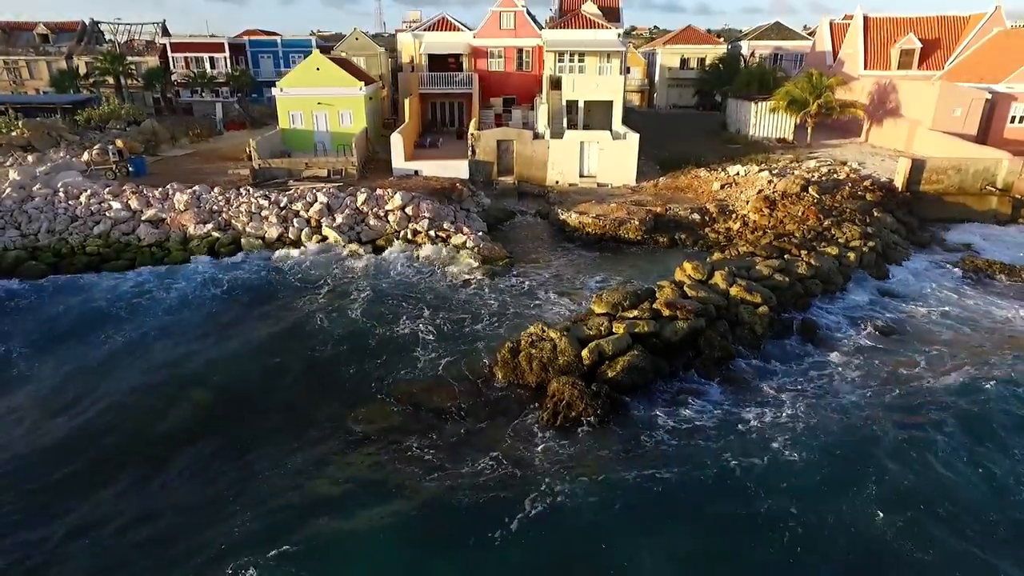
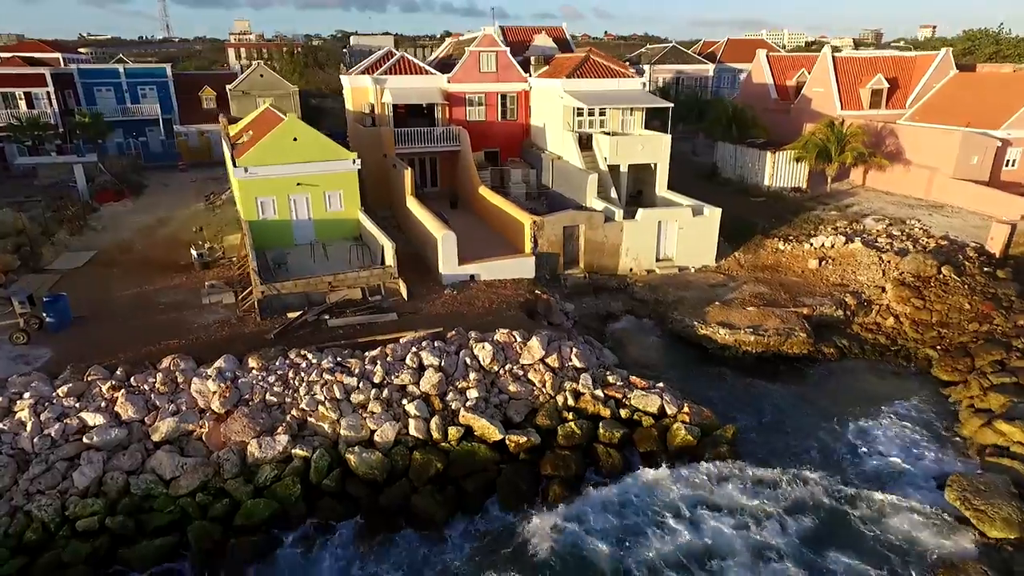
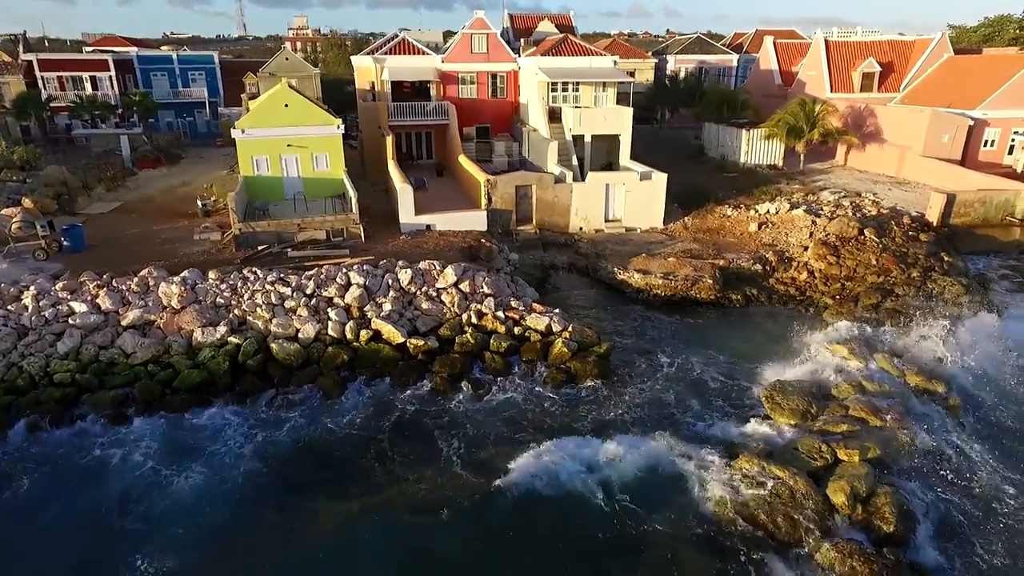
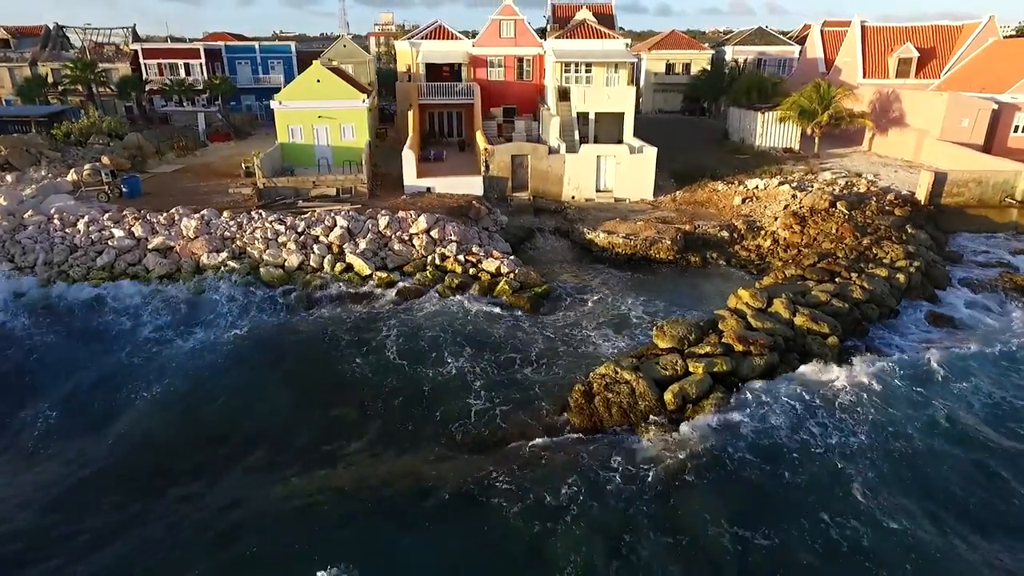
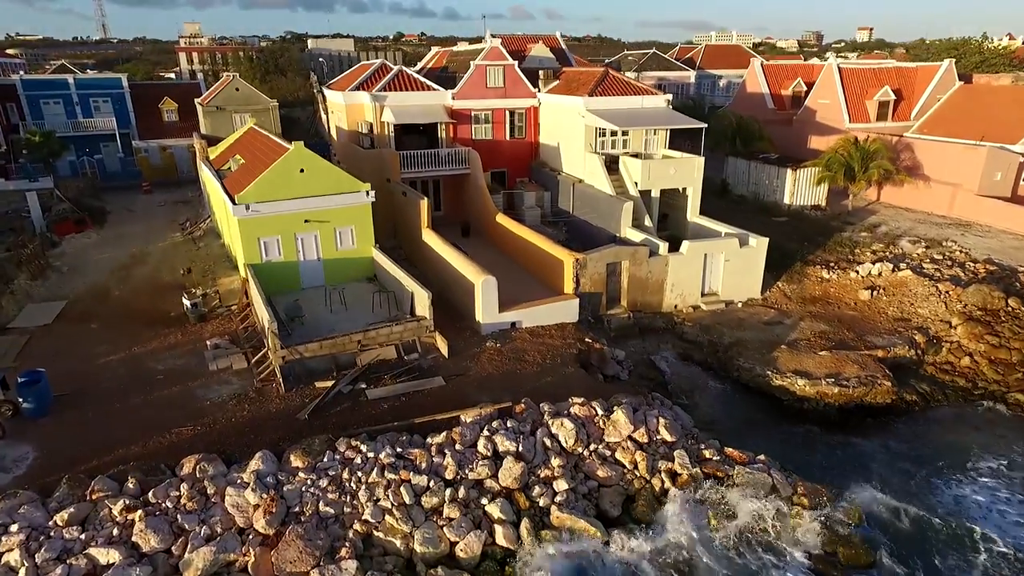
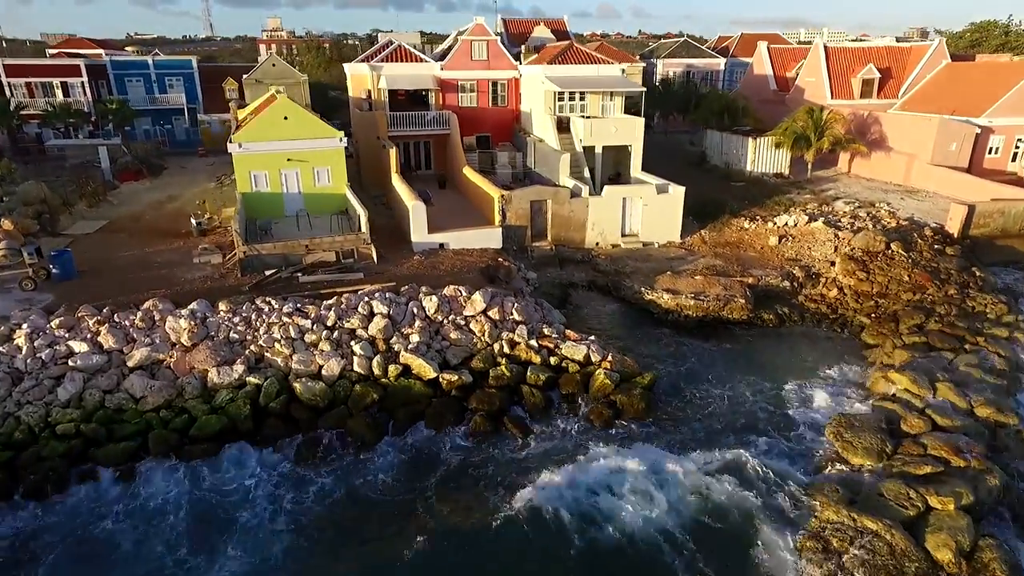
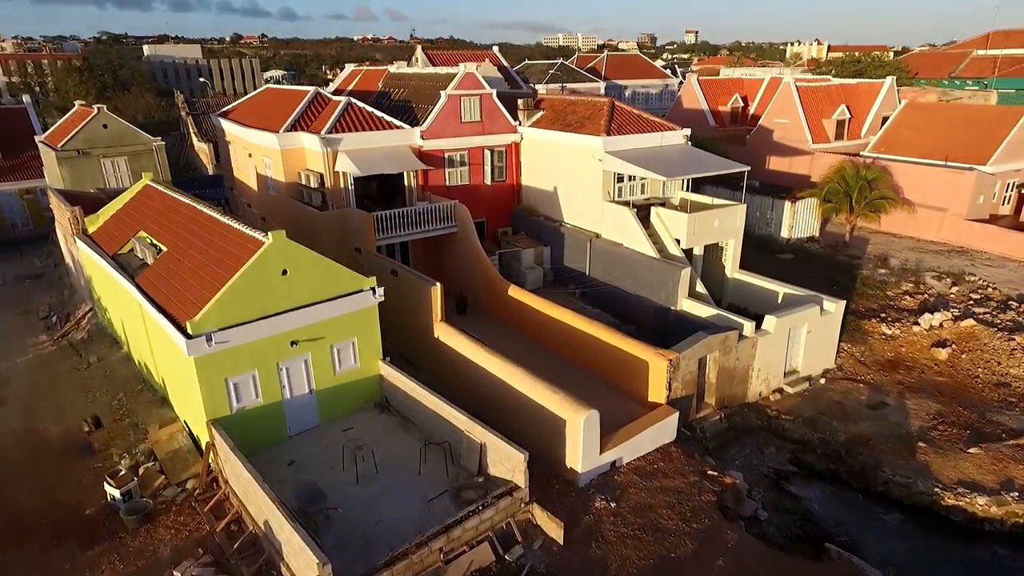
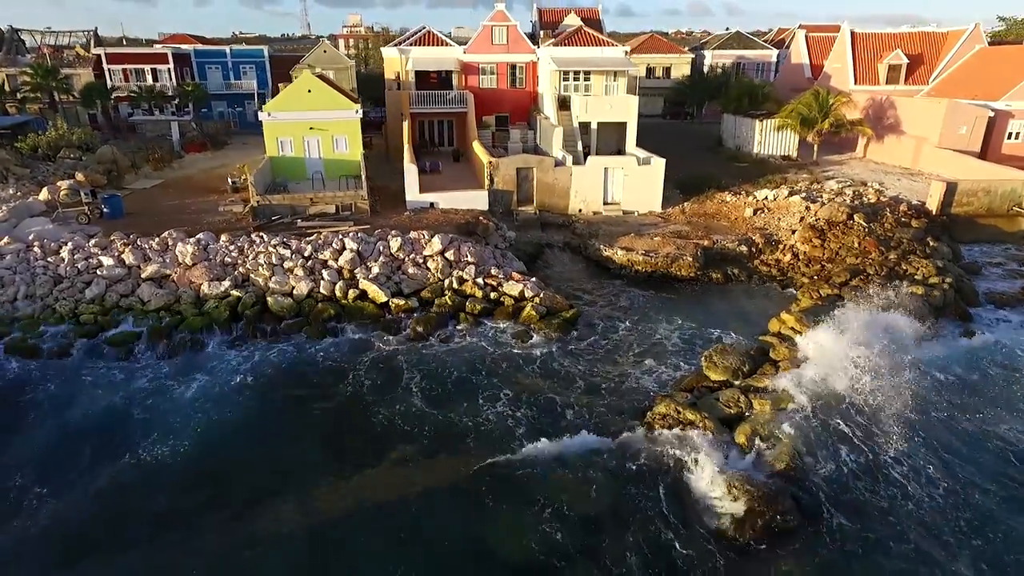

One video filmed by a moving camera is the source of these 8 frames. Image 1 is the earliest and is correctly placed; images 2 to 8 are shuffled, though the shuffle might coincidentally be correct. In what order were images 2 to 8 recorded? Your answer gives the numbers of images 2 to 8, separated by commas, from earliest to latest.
4, 8, 3, 6, 2, 5, 7
